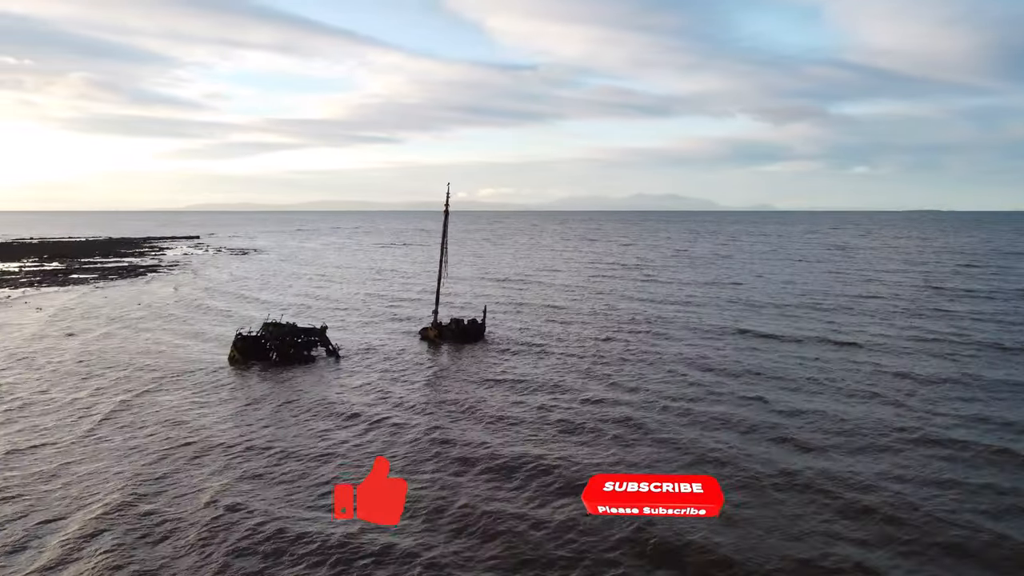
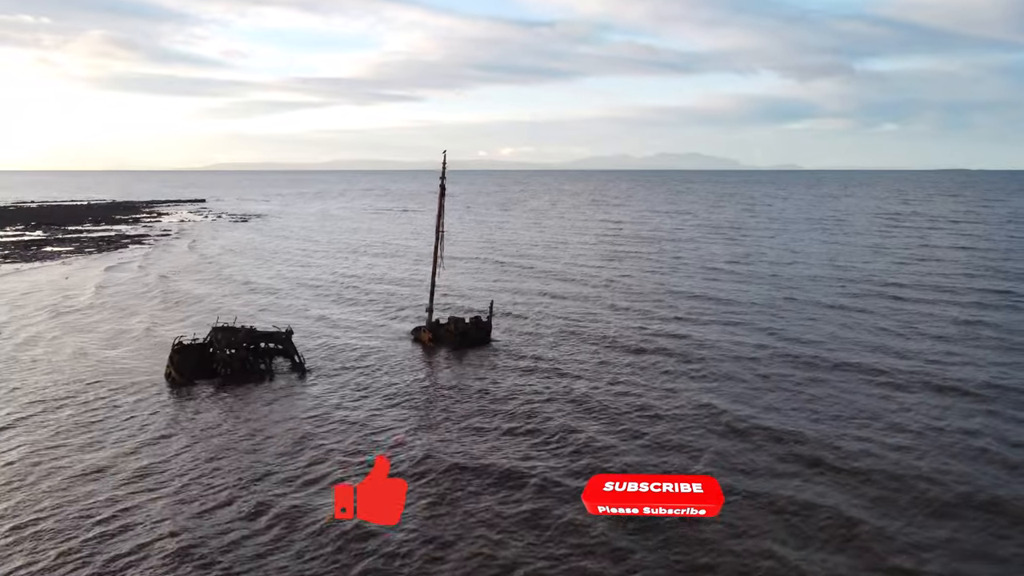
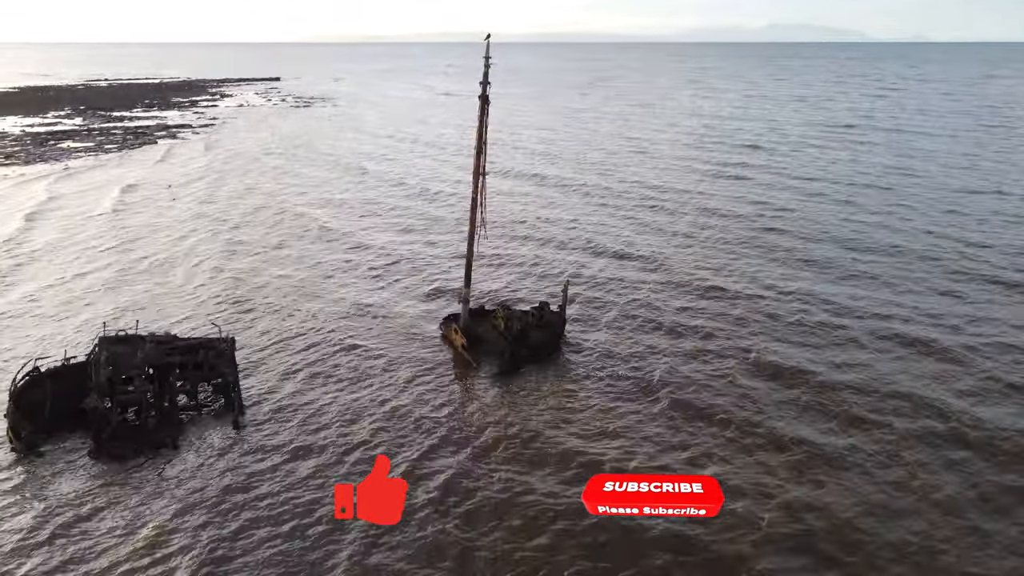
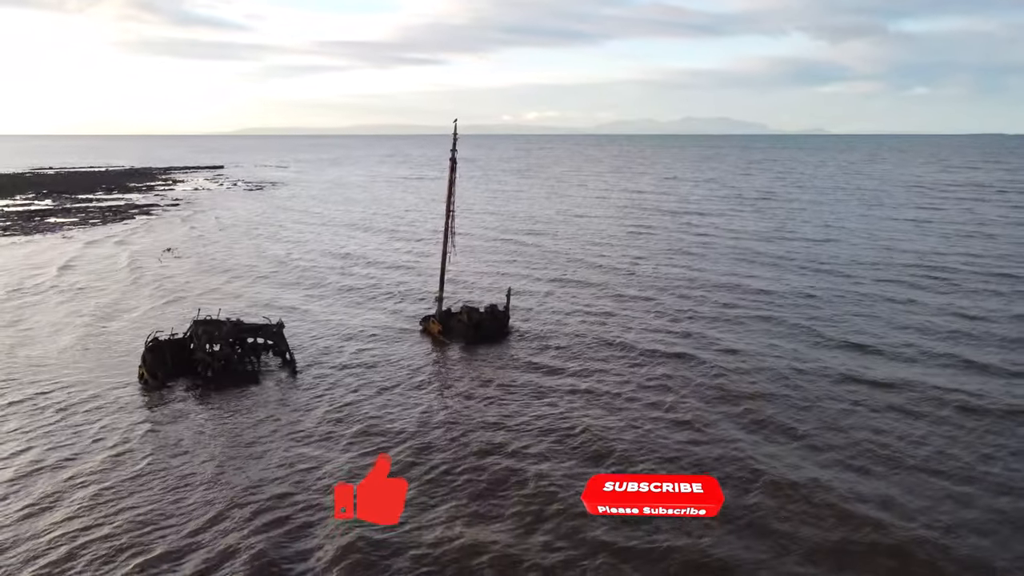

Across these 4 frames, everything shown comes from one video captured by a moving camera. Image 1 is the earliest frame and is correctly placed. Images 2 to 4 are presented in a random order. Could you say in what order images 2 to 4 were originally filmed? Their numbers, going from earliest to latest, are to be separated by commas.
2, 4, 3
